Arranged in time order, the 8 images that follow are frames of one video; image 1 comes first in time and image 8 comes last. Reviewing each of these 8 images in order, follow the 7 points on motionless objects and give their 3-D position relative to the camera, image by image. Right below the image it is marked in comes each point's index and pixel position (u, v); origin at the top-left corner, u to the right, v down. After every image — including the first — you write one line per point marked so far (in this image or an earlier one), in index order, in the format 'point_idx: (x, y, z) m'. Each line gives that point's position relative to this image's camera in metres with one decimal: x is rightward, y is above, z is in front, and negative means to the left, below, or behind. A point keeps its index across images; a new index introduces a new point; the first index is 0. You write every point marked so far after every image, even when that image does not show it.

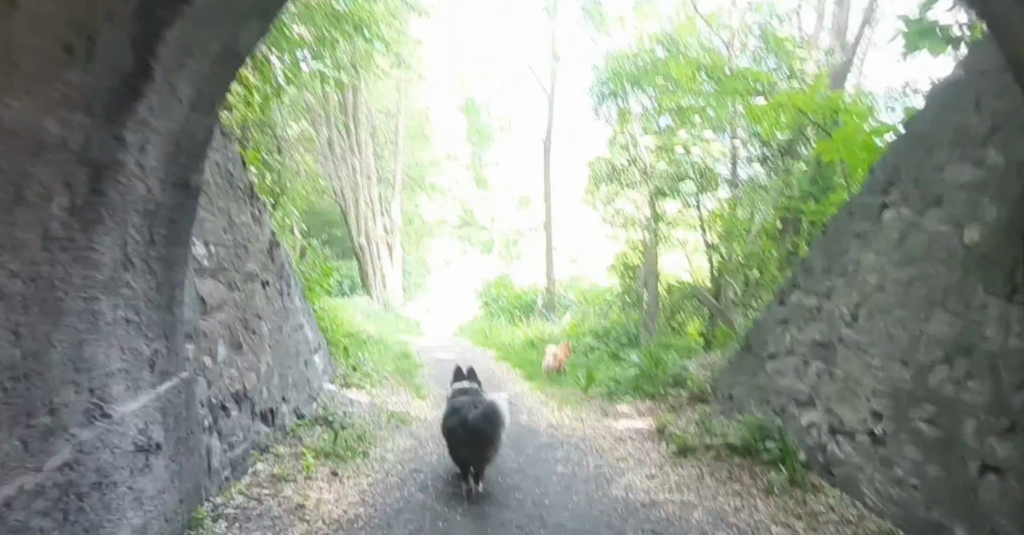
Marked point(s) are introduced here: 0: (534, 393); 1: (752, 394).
0: (+0.3, -1.9, +8.8) m
1: (+2.3, -1.2, +5.6) m
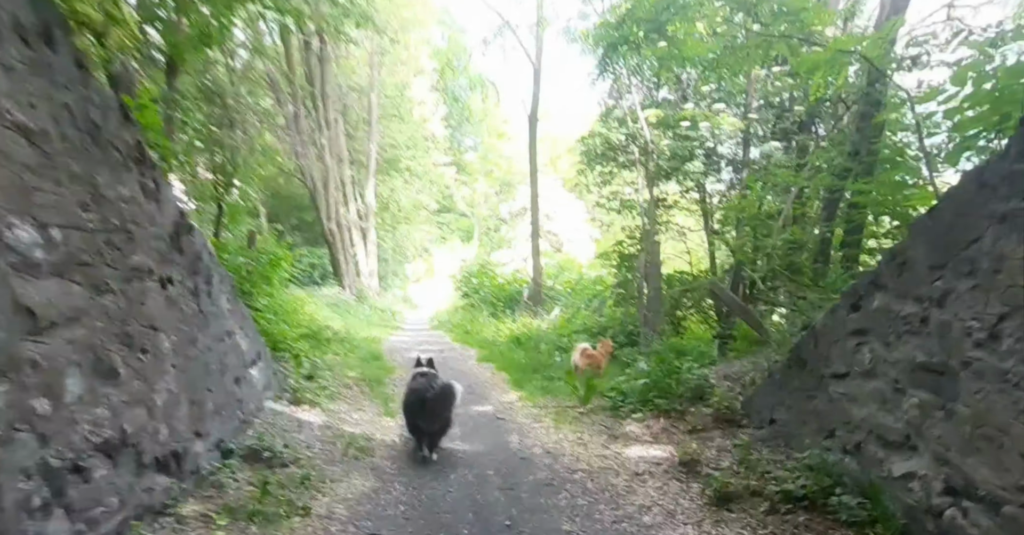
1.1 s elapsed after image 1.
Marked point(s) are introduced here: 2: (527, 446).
0: (+0.2, -1.8, +7.5) m
1: (+2.2, -1.2, +4.4) m
2: (+0.2, -1.8, +5.9) m
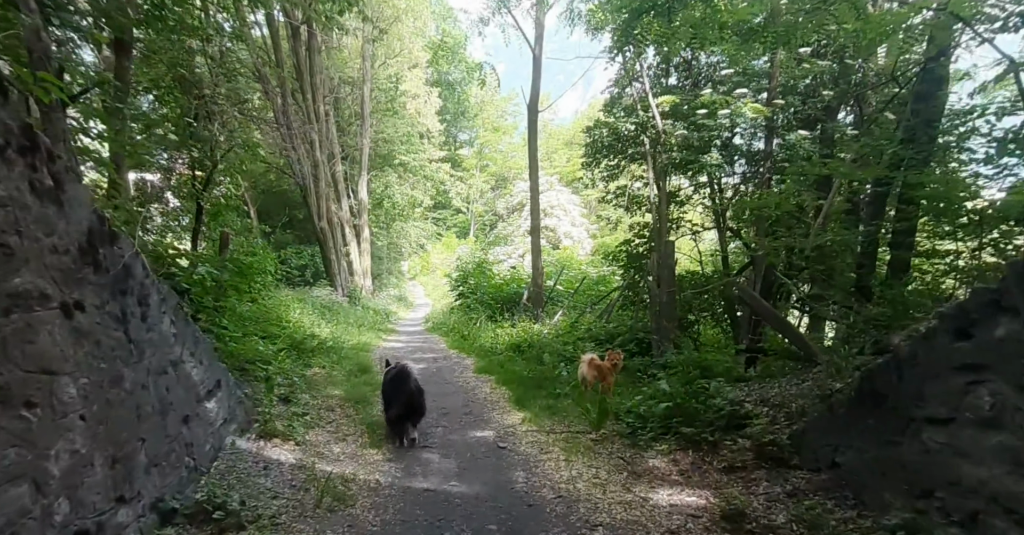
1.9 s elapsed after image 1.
0: (+0.2, -1.9, +6.7) m
1: (+2.3, -1.3, +3.5) m
2: (+0.2, -1.9, +5.1) m
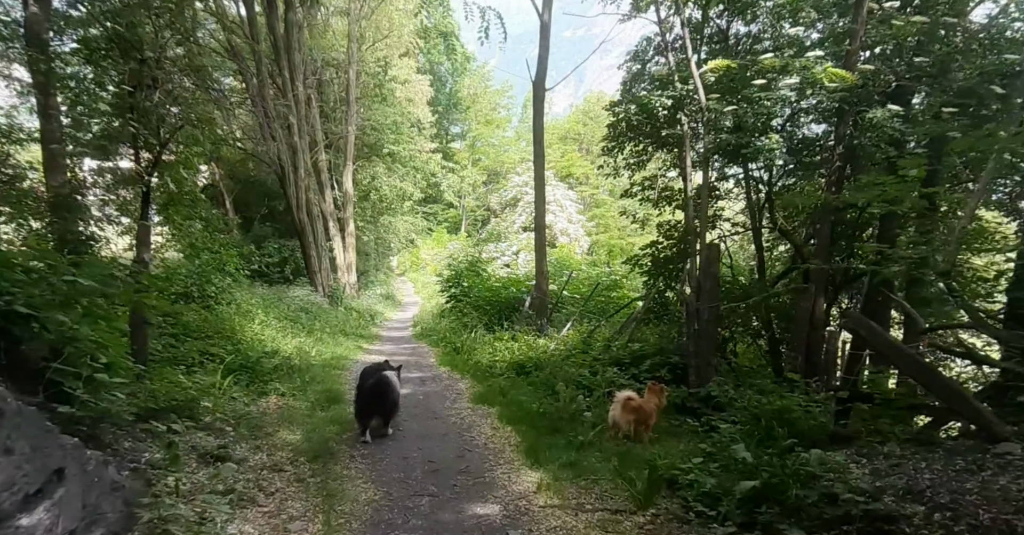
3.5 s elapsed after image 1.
0: (+0.3, -2.0, +4.8) m
1: (+2.4, -1.4, +1.7) m
2: (+0.3, -2.0, +3.2) m
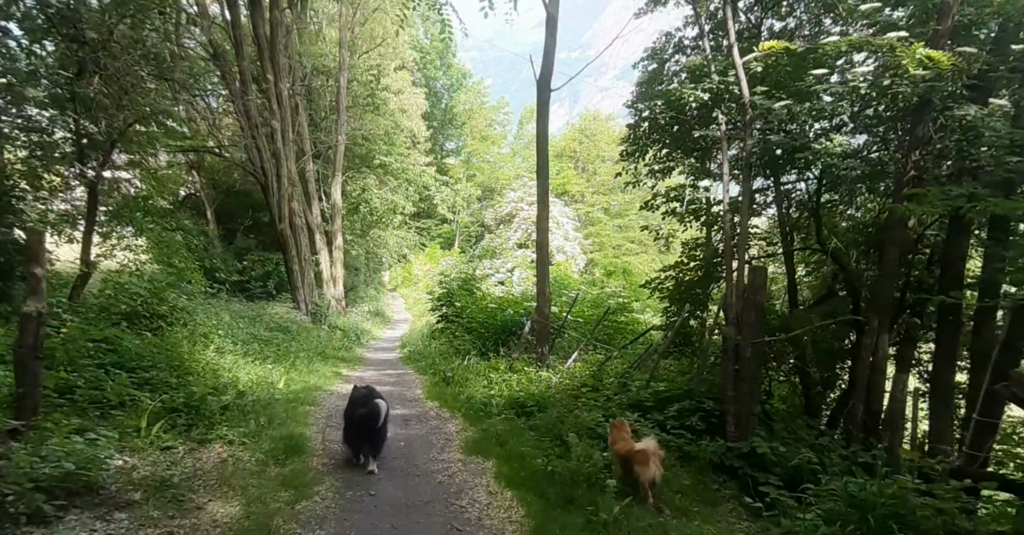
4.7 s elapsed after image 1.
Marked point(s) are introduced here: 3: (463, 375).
0: (+0.3, -2.1, +3.4) m
1: (+2.5, -1.5, +0.3) m
2: (+0.4, -2.2, +1.8) m
3: (-0.9, -1.9, +10.6) m
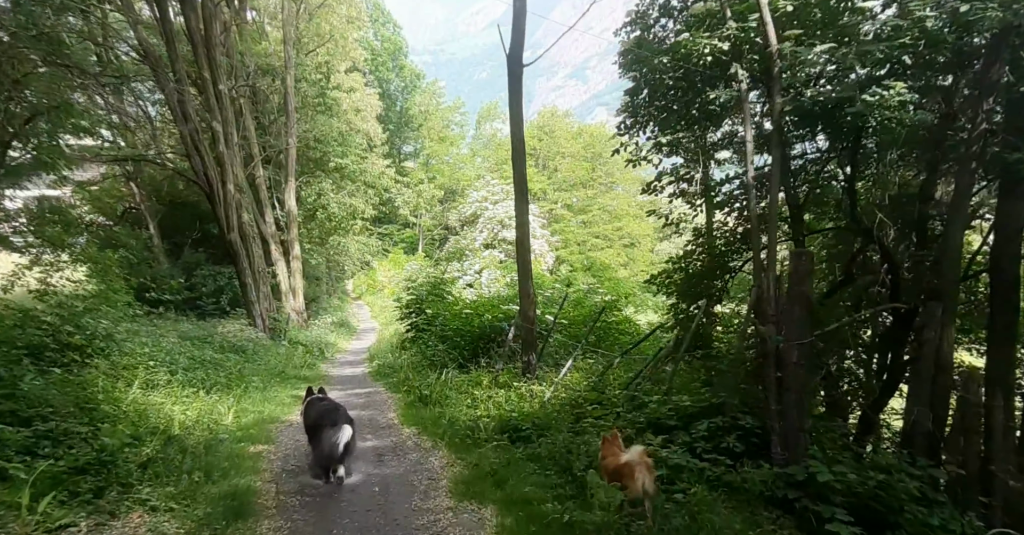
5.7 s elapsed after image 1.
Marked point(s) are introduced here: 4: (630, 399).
0: (+0.5, -2.1, +2.1) m
1: (+2.9, -1.4, -0.8) m
2: (+0.7, -2.1, +0.5) m
3: (-1.1, -2.0, +9.3) m
4: (+1.3, -1.5, +6.7) m
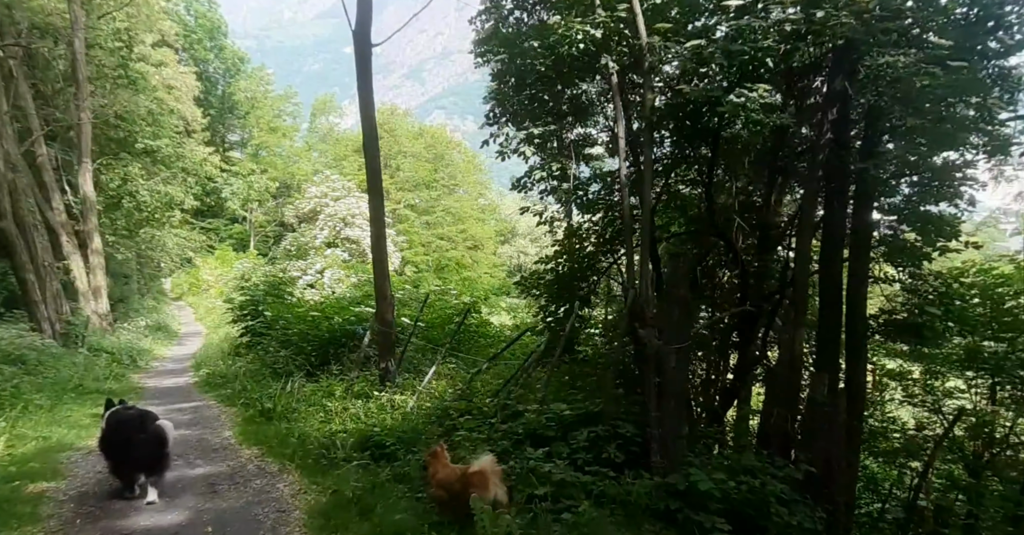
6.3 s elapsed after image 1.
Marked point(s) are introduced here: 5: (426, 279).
0: (+0.3, -2.1, +1.7) m
1: (+3.3, -1.4, -0.5) m
2: (+0.9, -2.1, +0.2) m
3: (-3.2, -2.0, +8.2) m
4: (-0.1, -1.5, +6.4) m
5: (-2.1, -0.3, +15.5) m
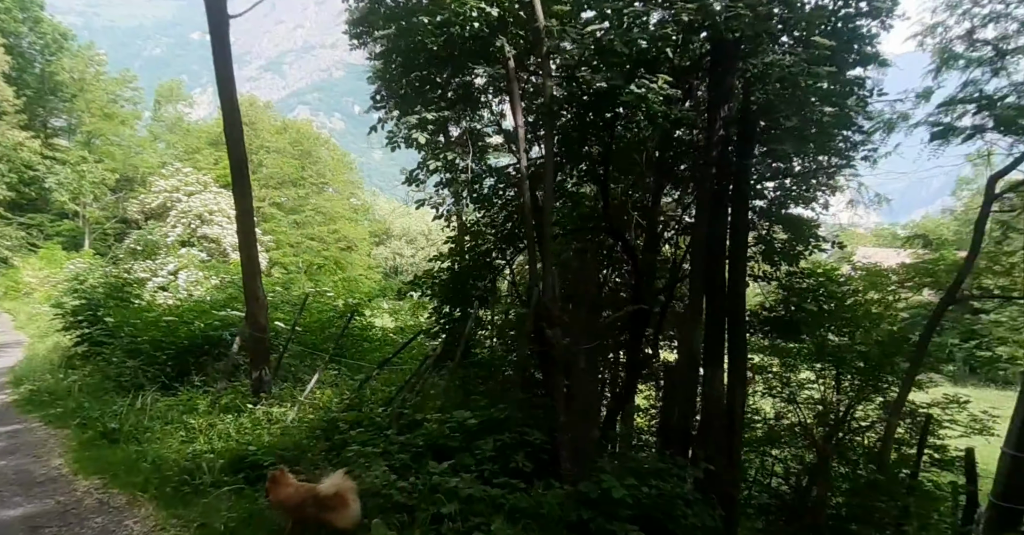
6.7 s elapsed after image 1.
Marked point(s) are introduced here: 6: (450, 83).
0: (+0.2, -2.1, +1.4) m
1: (+3.7, -1.4, -0.1) m
2: (+1.1, -2.1, +0.1) m
3: (-4.5, -1.9, +7.1) m
4: (-1.1, -1.5, +5.9) m
5: (-5.0, -0.3, +14.4) m
6: (-0.7, +1.6, +6.2) m
